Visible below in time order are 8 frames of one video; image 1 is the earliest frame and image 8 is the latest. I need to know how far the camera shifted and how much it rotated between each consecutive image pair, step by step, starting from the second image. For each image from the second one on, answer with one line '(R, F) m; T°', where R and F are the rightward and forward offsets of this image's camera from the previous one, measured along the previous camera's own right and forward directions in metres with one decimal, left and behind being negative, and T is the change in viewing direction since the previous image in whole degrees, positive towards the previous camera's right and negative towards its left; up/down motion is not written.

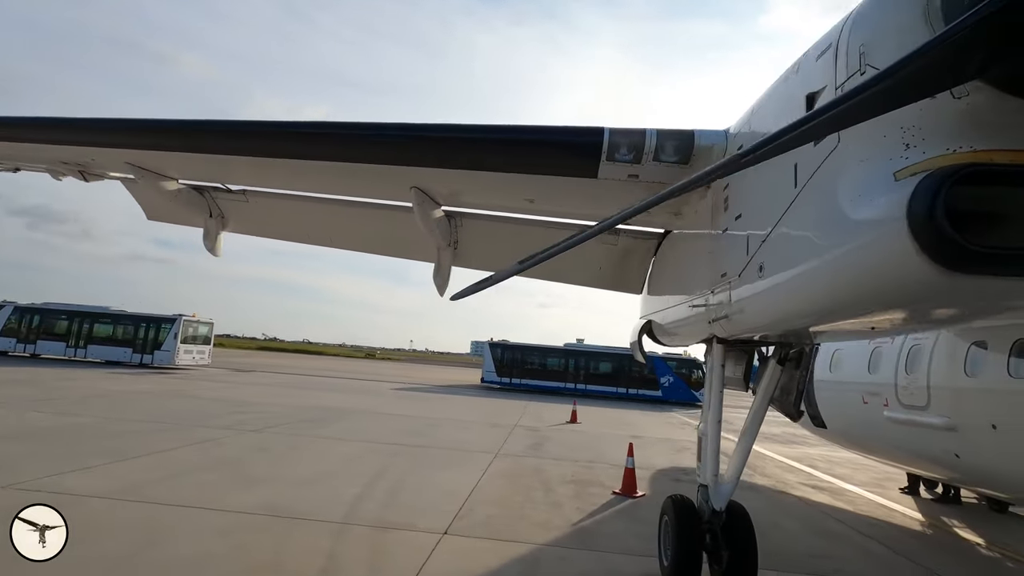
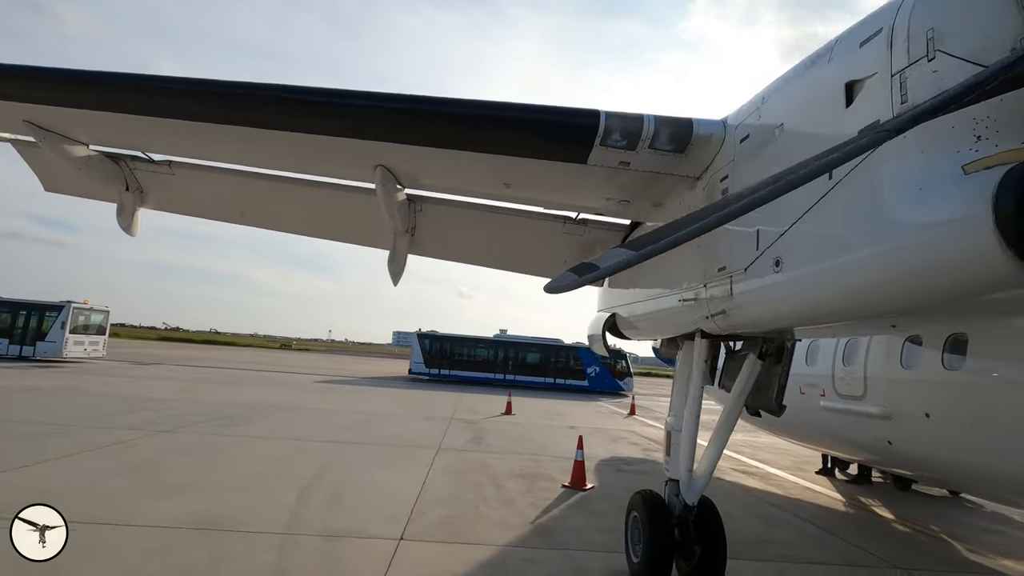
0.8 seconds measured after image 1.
(-0.3, +0.3) m; +8°
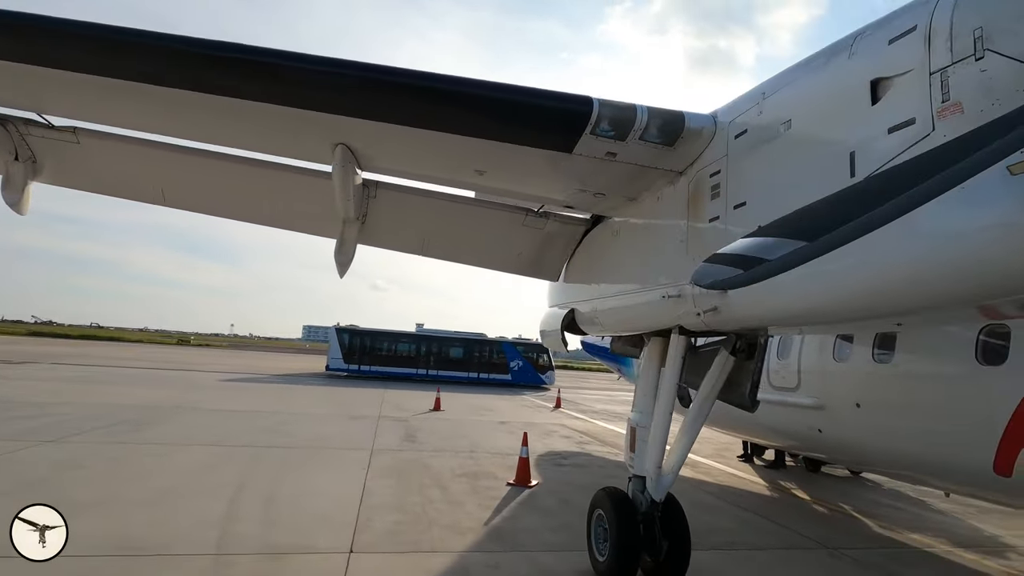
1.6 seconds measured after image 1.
(-0.3, +0.2) m; +9°
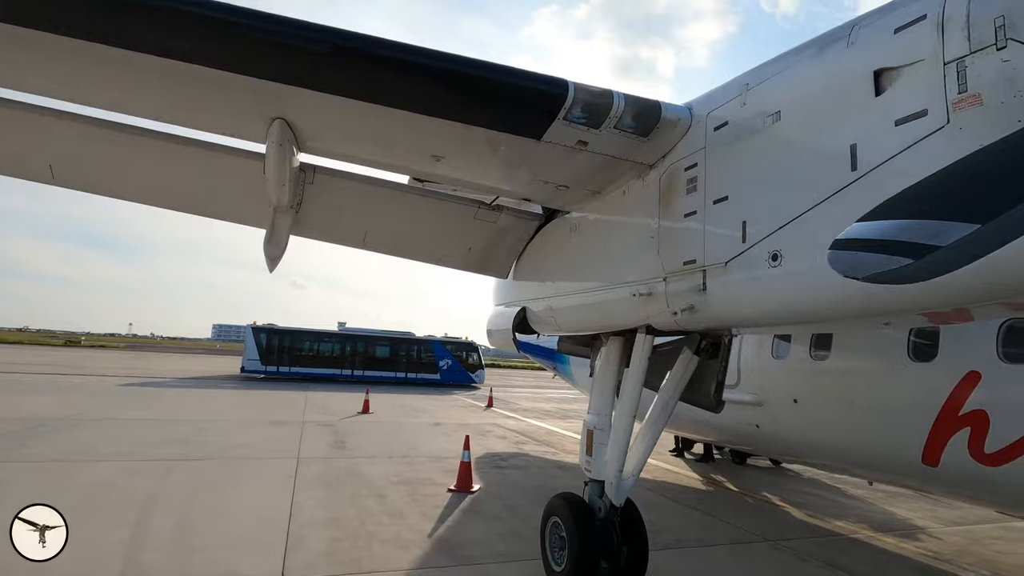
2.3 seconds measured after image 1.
(-0.2, +0.3) m; +8°
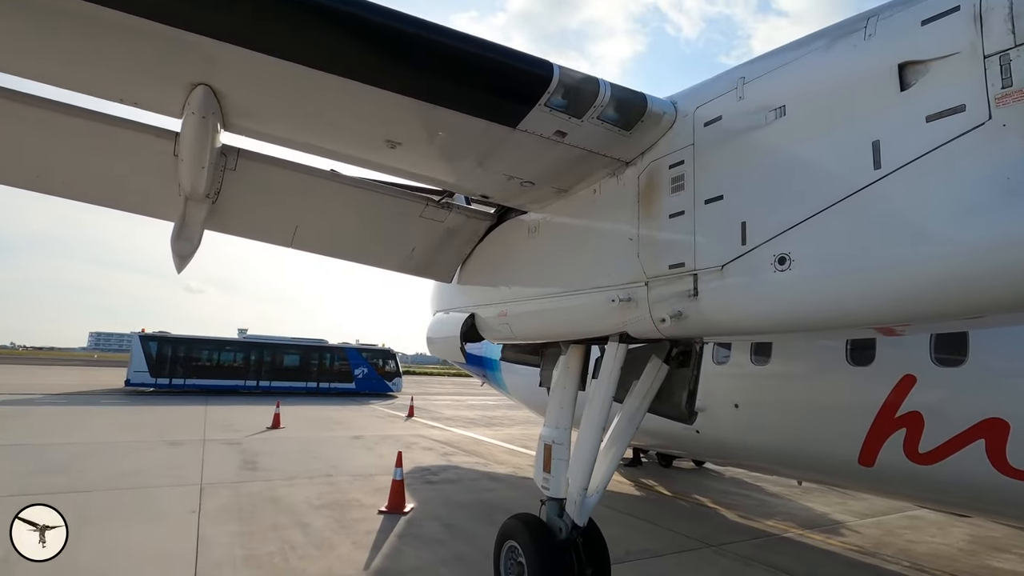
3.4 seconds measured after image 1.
(-0.3, +0.3) m; +9°
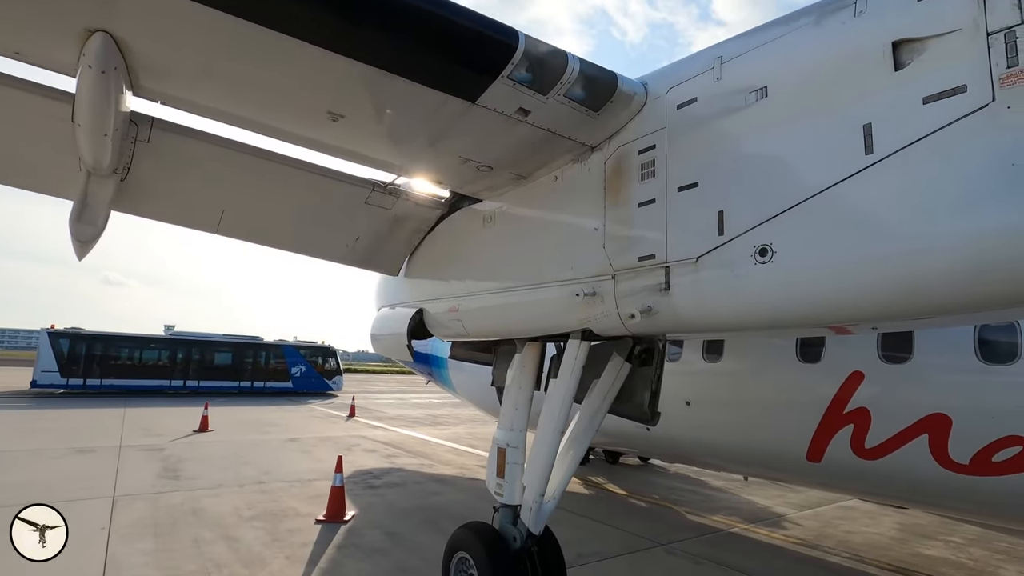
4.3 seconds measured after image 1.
(0.0, +0.2) m; +6°
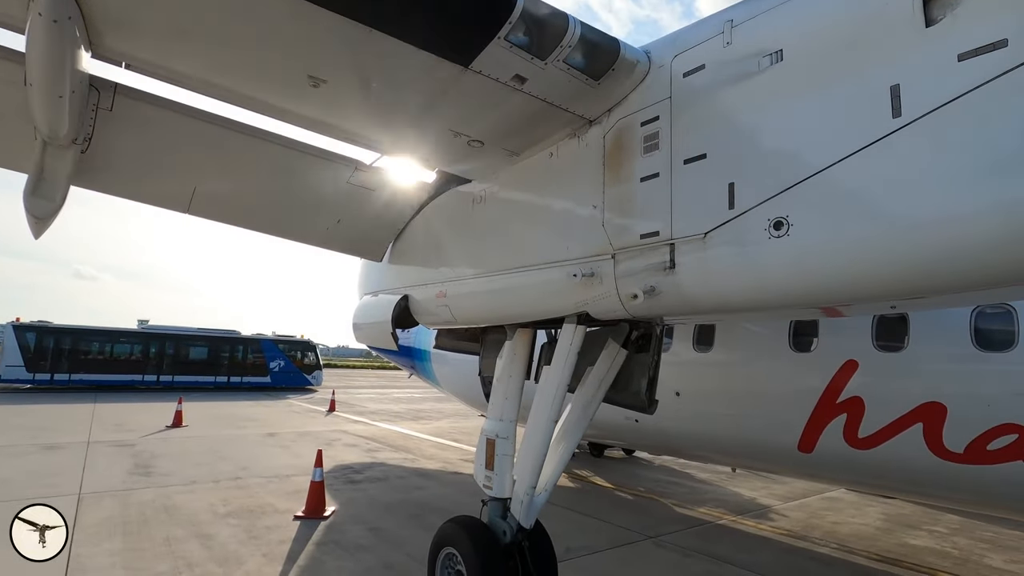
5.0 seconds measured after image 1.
(-0.1, +0.1) m; +2°
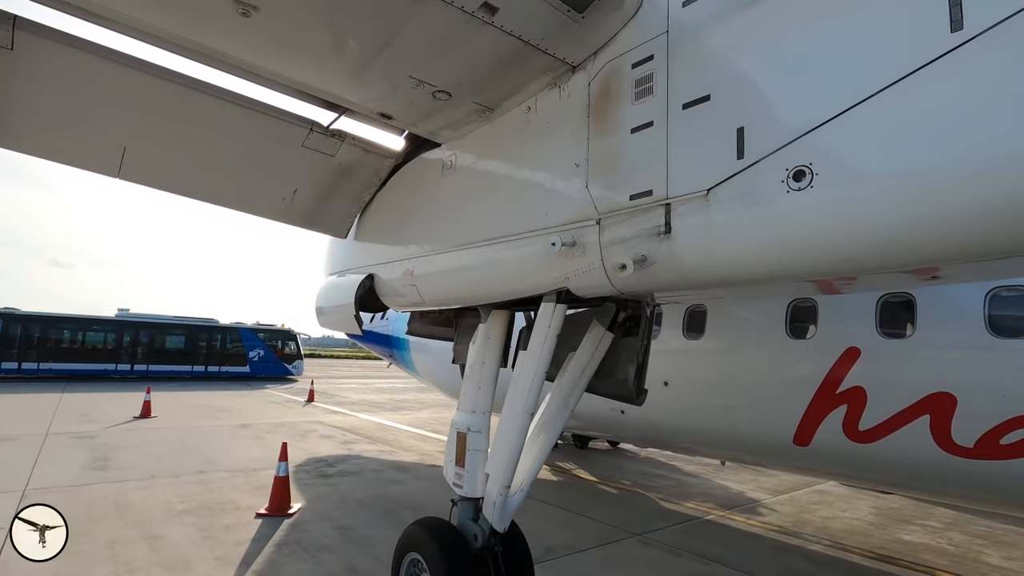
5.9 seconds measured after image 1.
(+0.1, +0.3) m; +1°
